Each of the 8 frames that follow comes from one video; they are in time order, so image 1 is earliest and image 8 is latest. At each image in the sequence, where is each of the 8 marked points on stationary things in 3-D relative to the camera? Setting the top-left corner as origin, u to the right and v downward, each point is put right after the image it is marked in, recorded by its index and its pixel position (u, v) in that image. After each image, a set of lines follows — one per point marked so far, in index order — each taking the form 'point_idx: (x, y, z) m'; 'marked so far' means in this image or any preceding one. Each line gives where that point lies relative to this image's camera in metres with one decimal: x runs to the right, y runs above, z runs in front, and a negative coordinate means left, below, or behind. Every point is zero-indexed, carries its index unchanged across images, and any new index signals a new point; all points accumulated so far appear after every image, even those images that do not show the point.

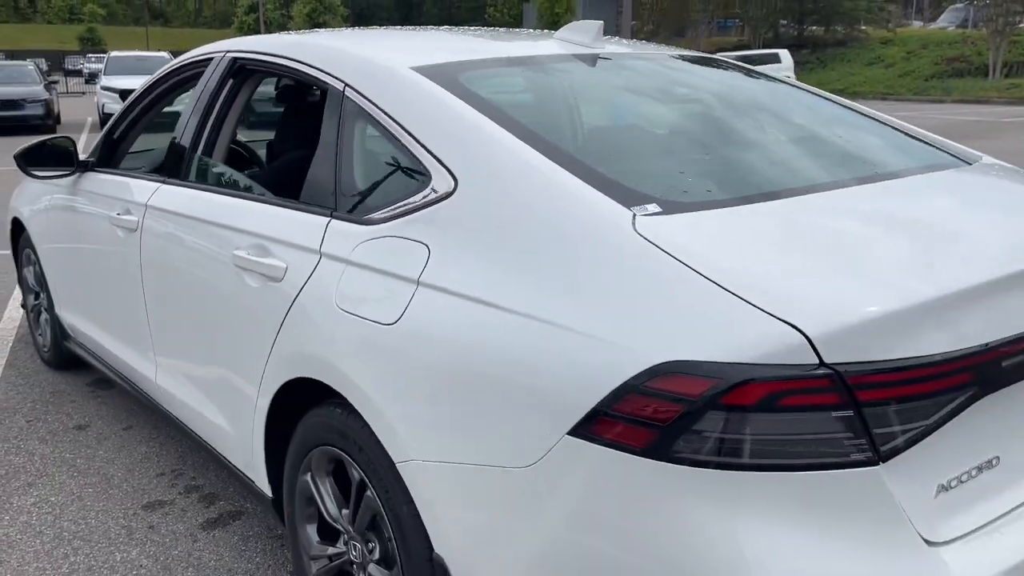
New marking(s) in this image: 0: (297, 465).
0: (-0.6, -0.5, +2.3) m
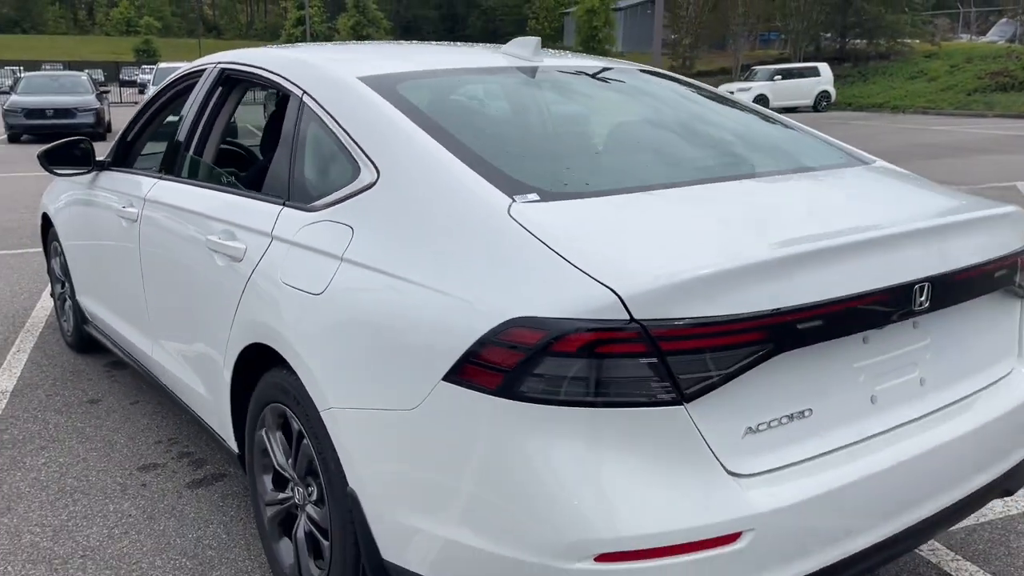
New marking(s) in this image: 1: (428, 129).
0: (-0.8, -0.4, +2.7) m
1: (-0.3, +0.4, +2.4) m
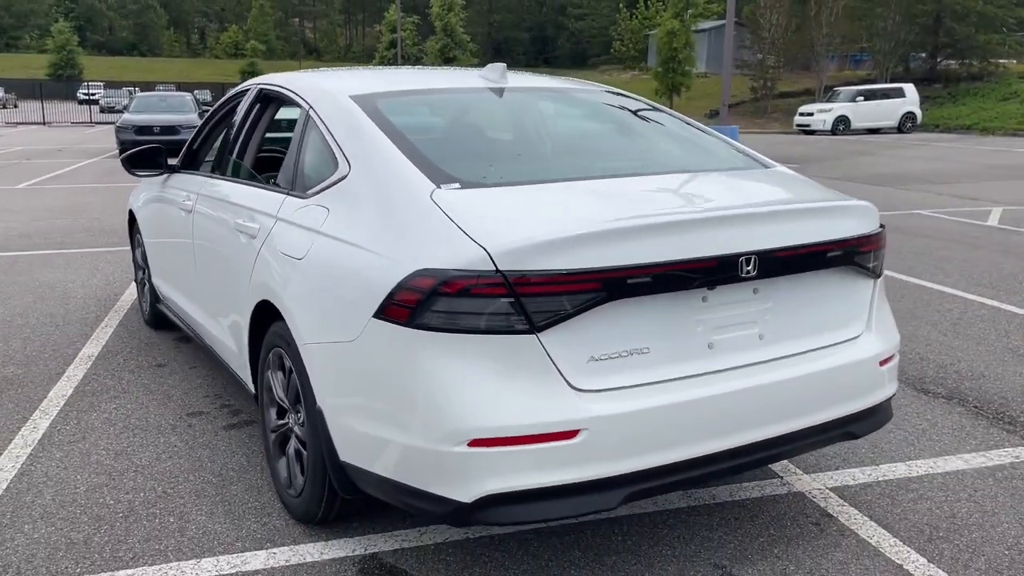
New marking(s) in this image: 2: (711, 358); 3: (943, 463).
0: (-1.0, -0.3, +3.4) m
1: (-0.5, +0.5, +3.1) m
2: (+0.6, -0.2, +2.7) m
3: (+1.9, -0.8, +3.8) m
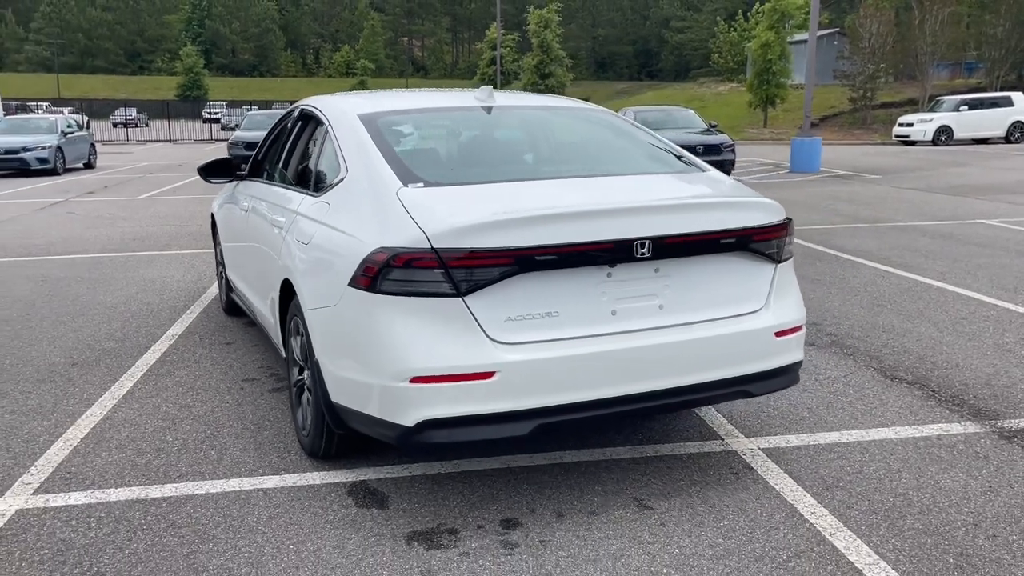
0: (-1.1, -0.2, +4.3) m
1: (-0.6, +0.6, +3.9) m
2: (+0.4, -0.1, +3.3) m
3: (+1.8, -0.7, +4.3) m
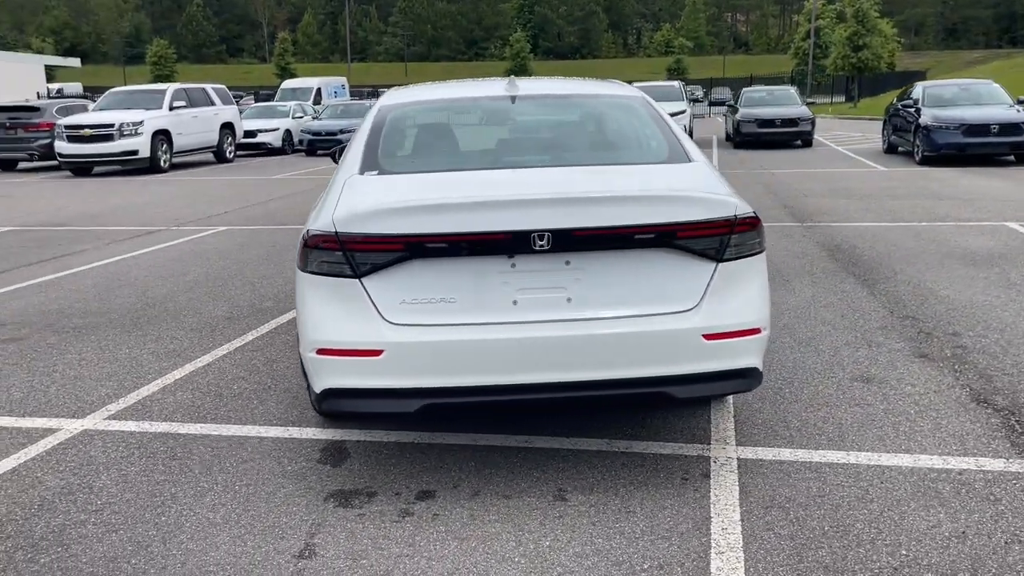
0: (-1.0, -0.1, +4.8) m
1: (-0.7, +0.7, +4.2) m
2: (0.0, -0.1, +3.3) m
3: (+1.6, -0.7, +3.8) m
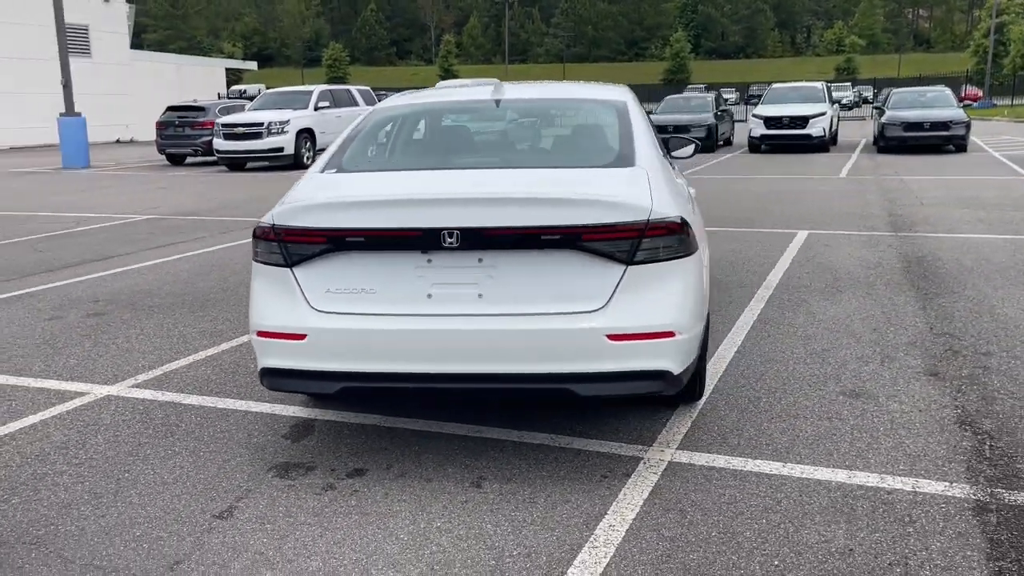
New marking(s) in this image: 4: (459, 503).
0: (-1.1, 0.0, +5.1) m
1: (-0.8, +0.8, +4.5) m
2: (-0.3, -0.1, +3.5) m
3: (+1.3, -0.8, +3.7) m
4: (-0.2, -0.9, +3.5) m
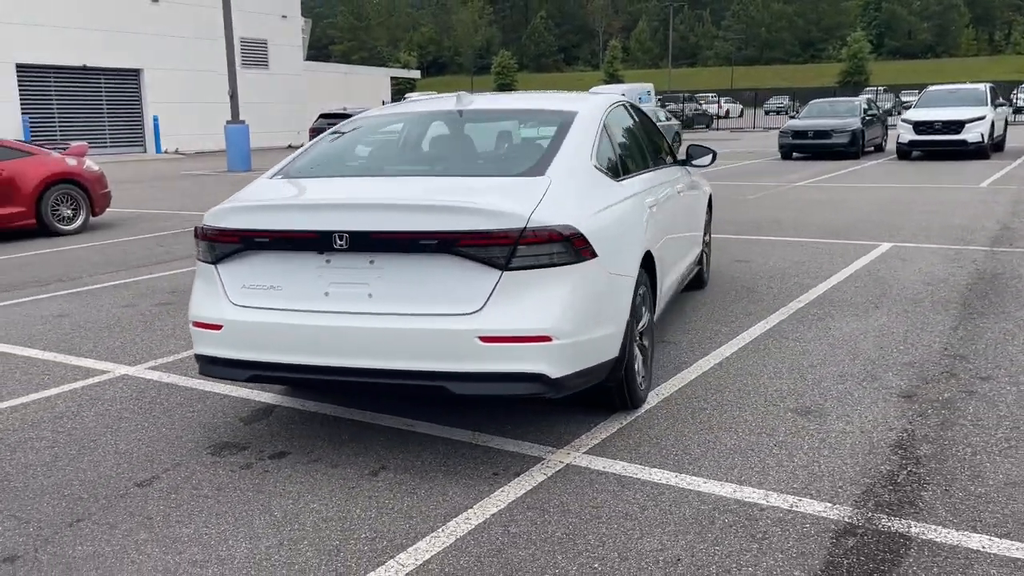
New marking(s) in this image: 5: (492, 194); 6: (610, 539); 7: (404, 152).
0: (-1.3, 0.0, +5.5) m
1: (-1.1, +0.8, +4.9) m
2: (-0.8, -0.1, +3.8) m
3: (+0.8, -0.8, +3.7) m
4: (-0.7, -0.9, +3.8) m
5: (-0.1, +0.4, +3.8) m
6: (+0.4, -0.9, +3.3) m
7: (-0.6, +0.7, +4.6) m
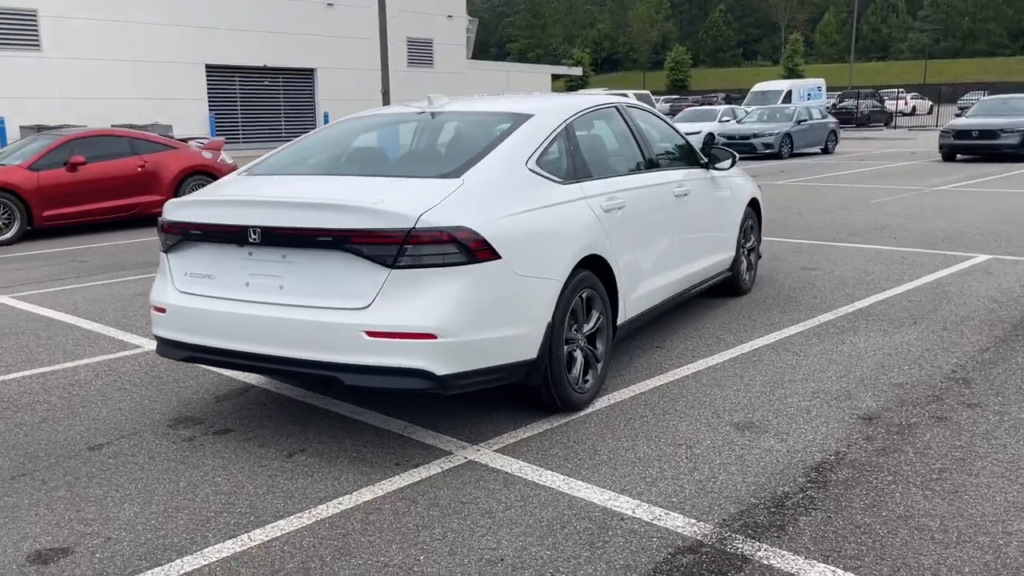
0: (-1.4, +0.1, +5.9) m
1: (-1.3, +0.9, +5.2) m
2: (-1.2, 0.0, +4.1) m
3: (+0.3, -0.9, +3.7) m
4: (-1.2, -0.8, +4.1) m
5: (-0.5, +0.4, +3.9) m
6: (-0.2, -0.9, +3.3) m
7: (-0.8, +0.7, +4.9) m
